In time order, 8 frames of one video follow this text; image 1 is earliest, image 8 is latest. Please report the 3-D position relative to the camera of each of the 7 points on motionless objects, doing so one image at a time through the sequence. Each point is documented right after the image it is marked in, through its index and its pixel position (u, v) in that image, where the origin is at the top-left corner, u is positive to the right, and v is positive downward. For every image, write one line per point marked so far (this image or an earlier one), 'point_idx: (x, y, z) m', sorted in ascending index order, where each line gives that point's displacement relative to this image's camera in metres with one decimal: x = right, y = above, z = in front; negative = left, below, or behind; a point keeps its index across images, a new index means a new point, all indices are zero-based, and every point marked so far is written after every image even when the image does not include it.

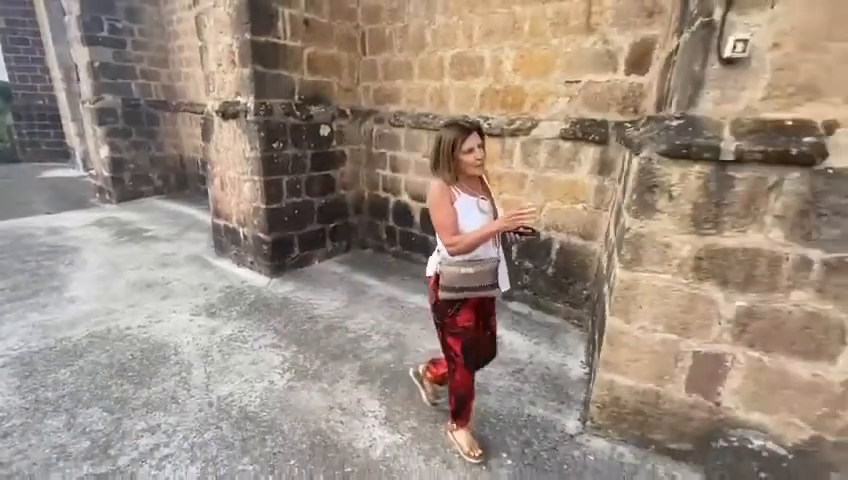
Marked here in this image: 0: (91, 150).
0: (-5.1, +1.4, +6.1) m
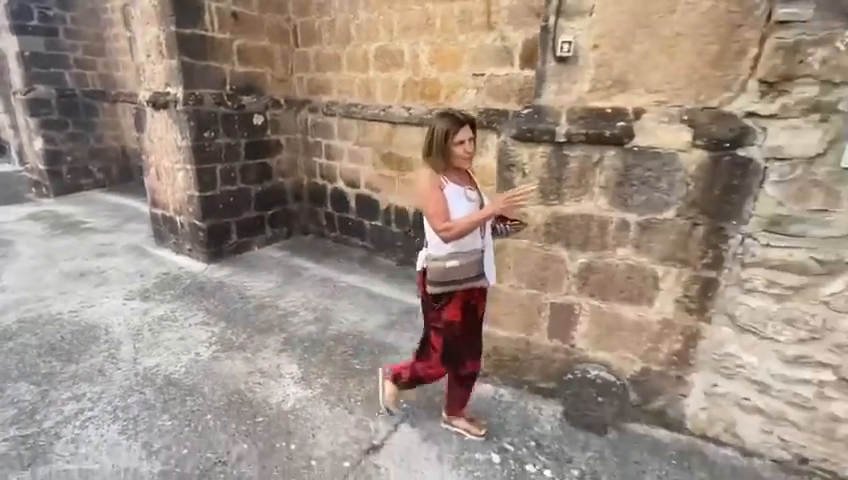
0: (-5.9, +1.5, +5.9) m
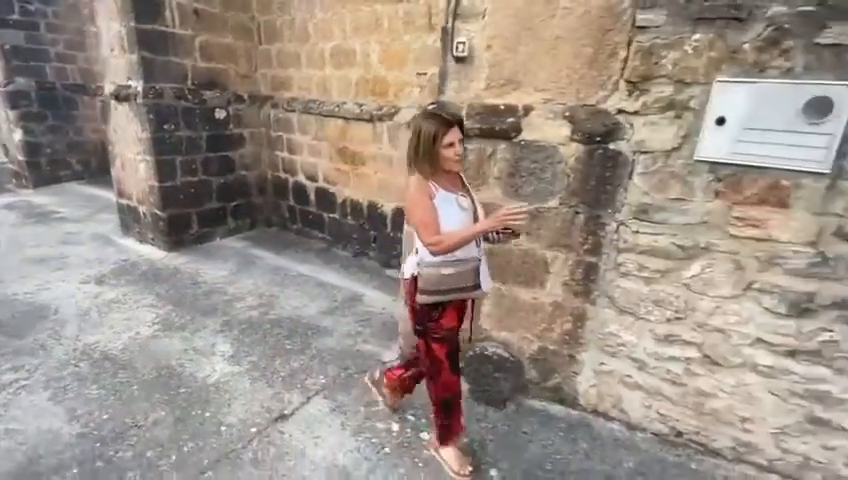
0: (-6.3, +1.6, +6.0) m
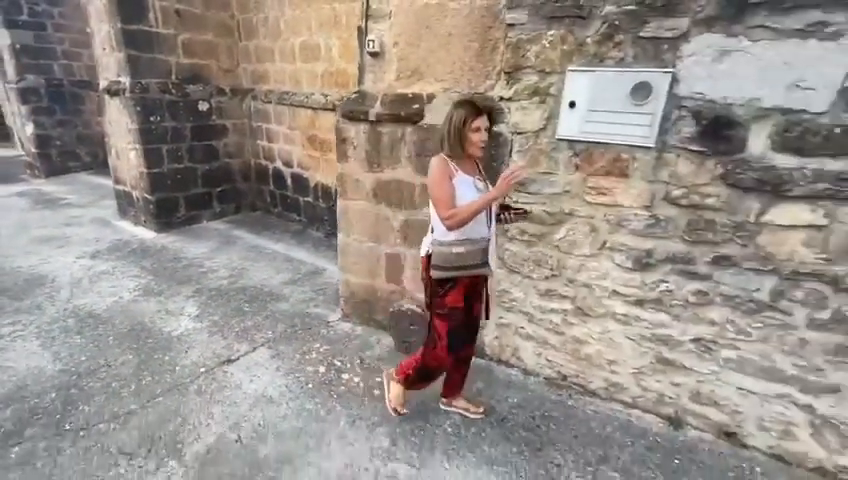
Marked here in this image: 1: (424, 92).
0: (-6.6, +1.8, +6.5) m
1: (0.0, +0.8, +2.1) m
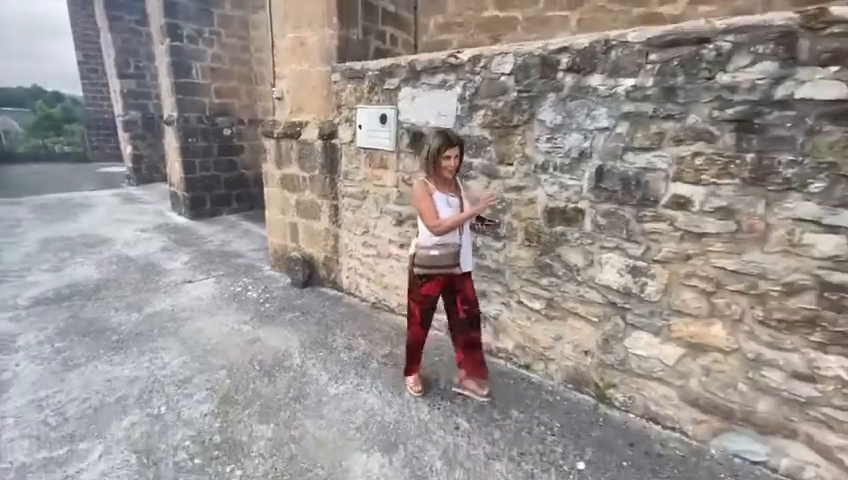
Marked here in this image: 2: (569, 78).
0: (-6.8, +2.1, +9.0) m
1: (-1.1, +1.1, +3.5) m
2: (+0.8, +0.8, +2.0) m
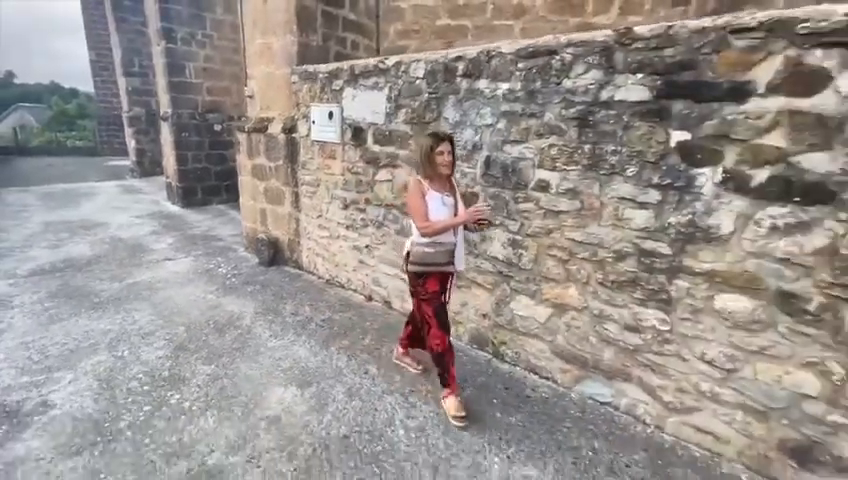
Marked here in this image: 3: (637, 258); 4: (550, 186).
0: (-7.1, +2.3, +9.5) m
1: (-1.5, +1.2, +3.9) m
2: (+0.3, +1.0, +2.4) m
3: (+1.1, -0.1, +2.0) m
4: (+0.7, +0.3, +2.2) m
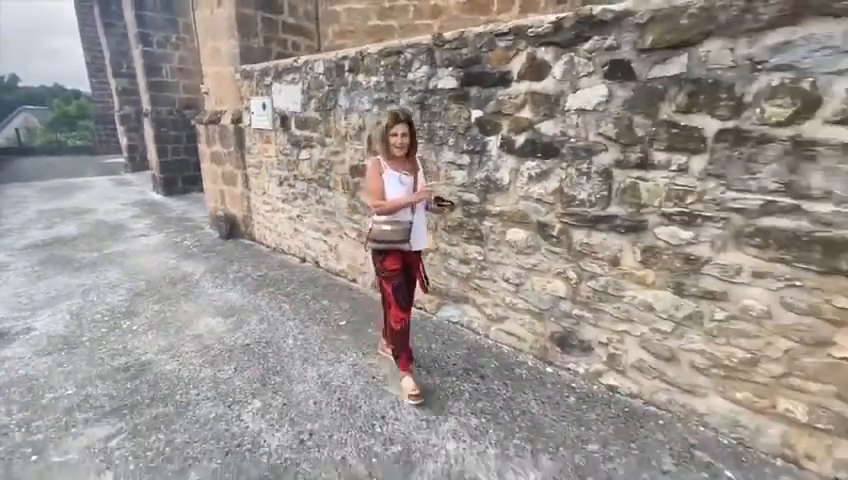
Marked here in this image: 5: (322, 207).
0: (-7.9, +2.6, +10.3) m
1: (-2.4, +1.5, +4.6) m
2: (-0.6, +1.3, +3.1) m
3: (+0.2, +0.2, +2.6) m
4: (-0.1, +0.6, +2.8) m
5: (-1.0, +0.3, +3.7) m
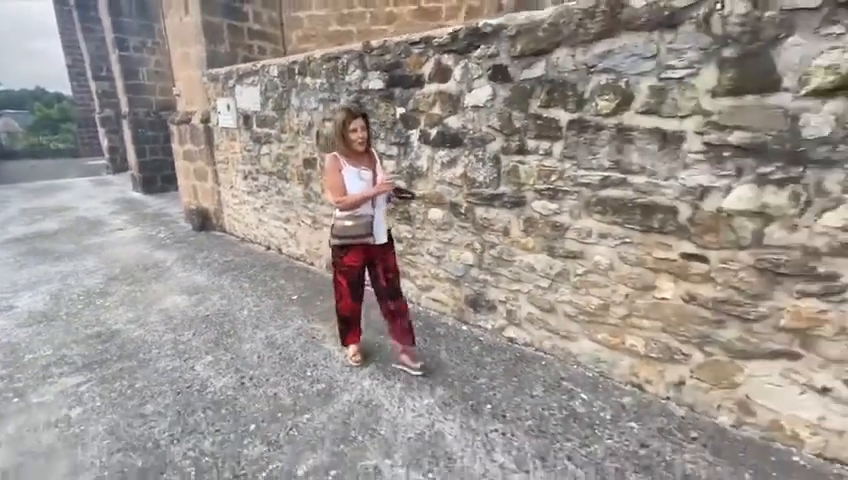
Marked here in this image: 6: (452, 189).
0: (-8.6, +2.6, +10.5) m
1: (-2.9, +1.6, +4.9) m
2: (-1.1, +1.4, +3.5) m
3: (-0.2, +0.4, +3.0) m
4: (-0.6, +0.8, +3.2) m
5: (-1.5, +0.4, +4.1) m
6: (+0.2, +0.3, +2.7) m
